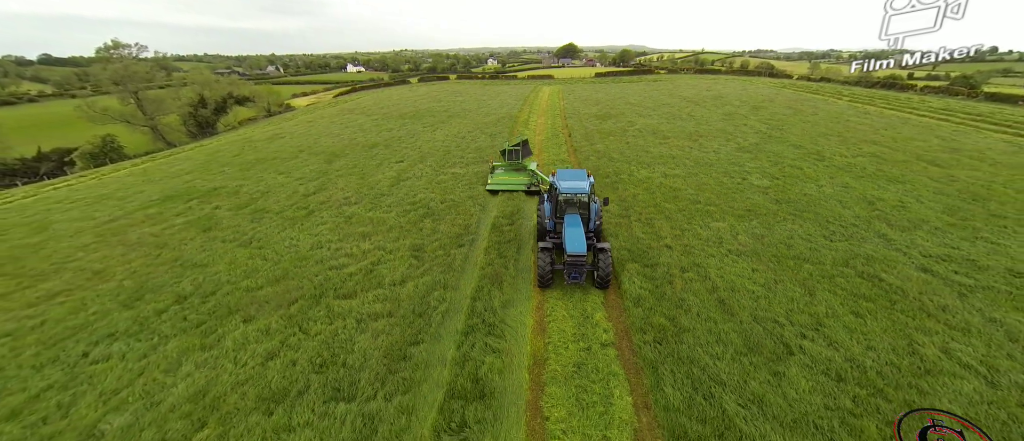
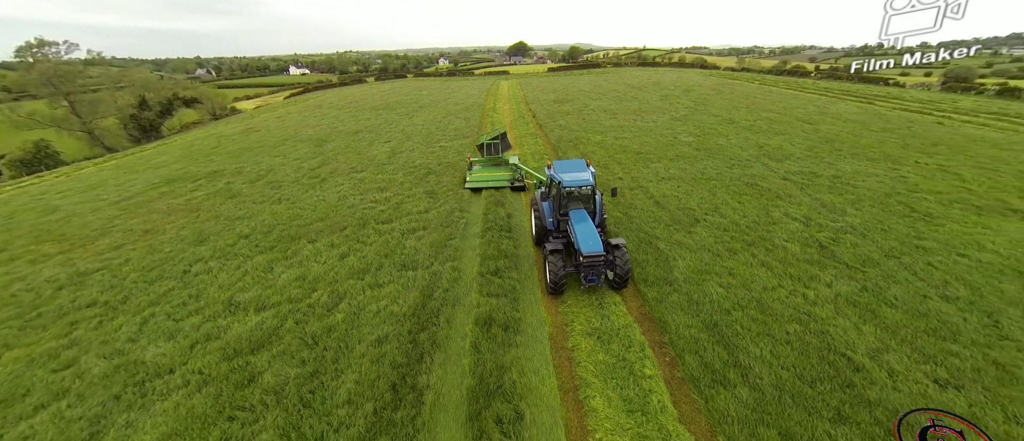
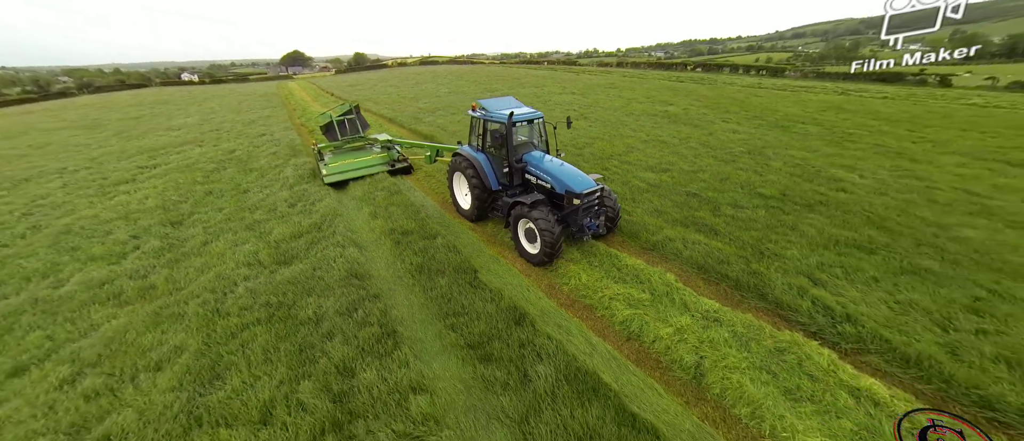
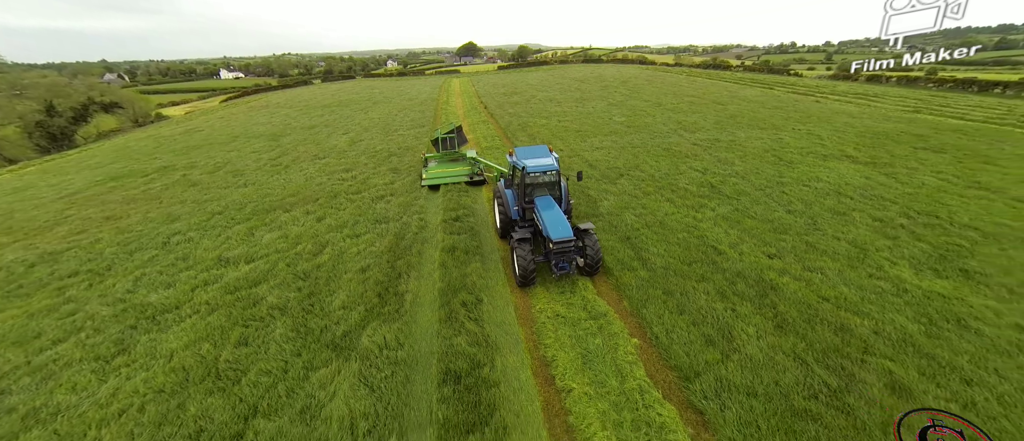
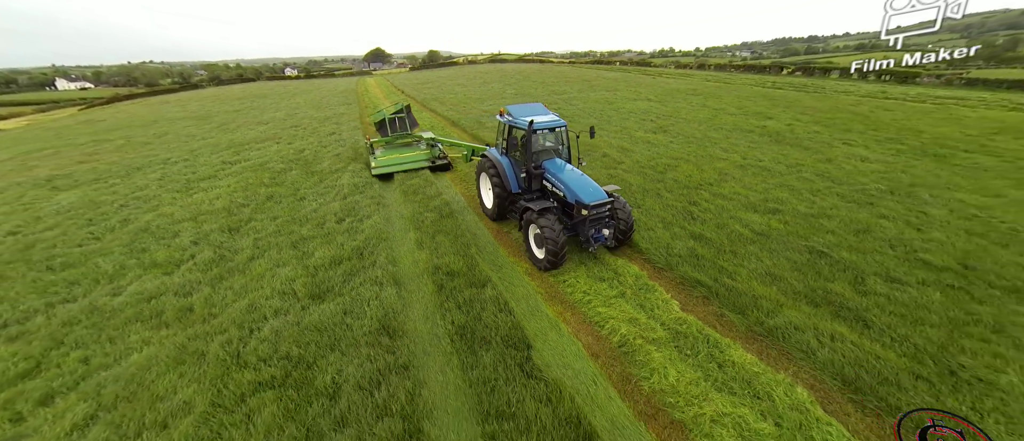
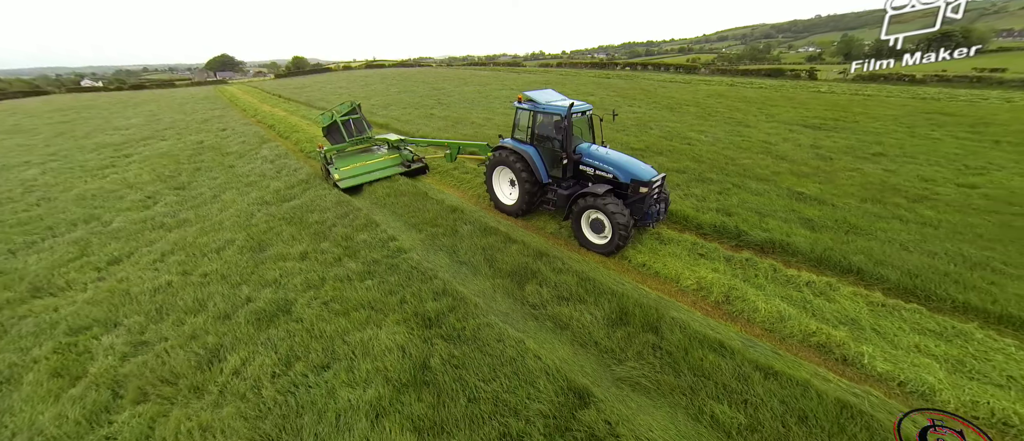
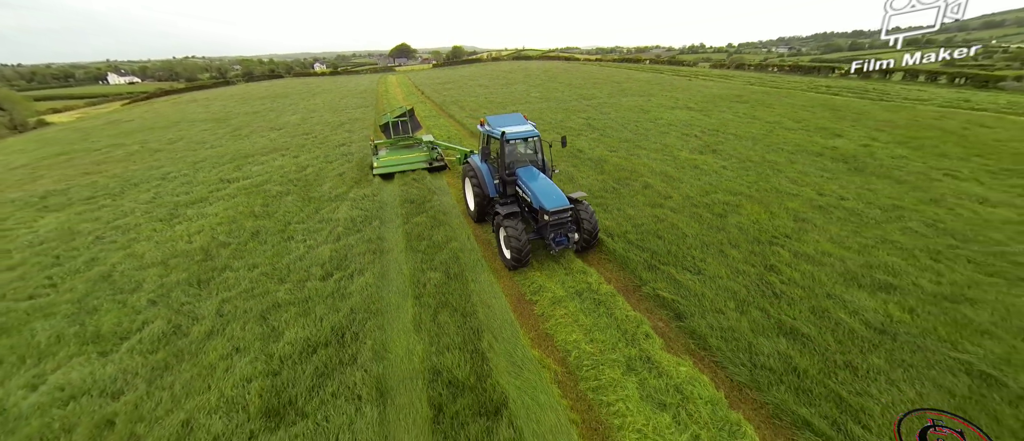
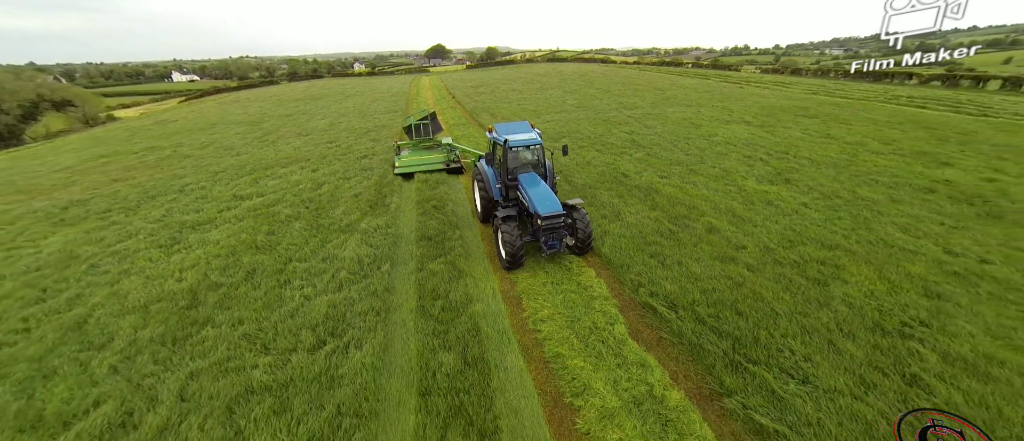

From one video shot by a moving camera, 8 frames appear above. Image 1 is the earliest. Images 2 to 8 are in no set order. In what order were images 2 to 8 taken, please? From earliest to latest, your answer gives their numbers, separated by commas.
2, 4, 8, 7, 5, 3, 6
